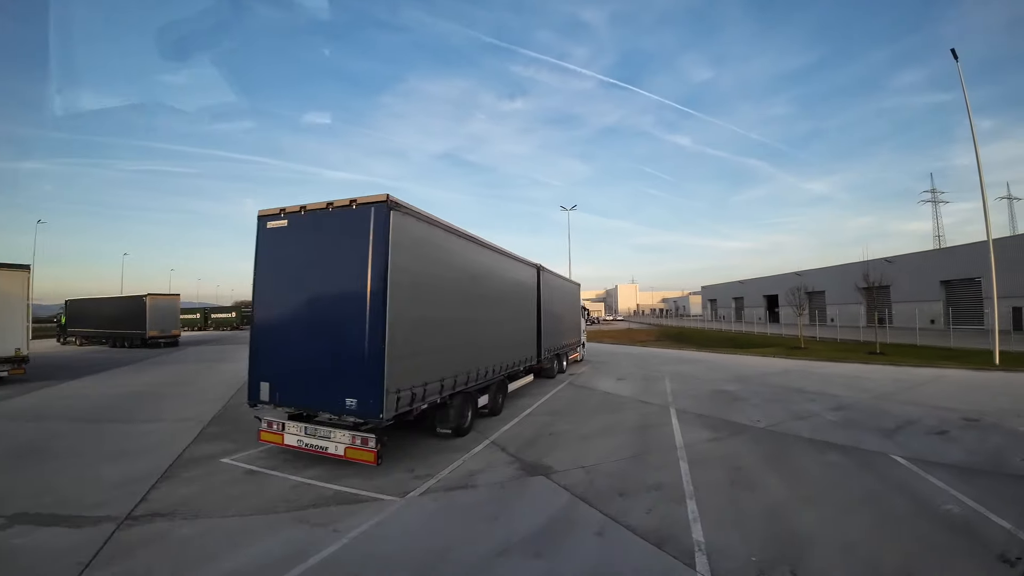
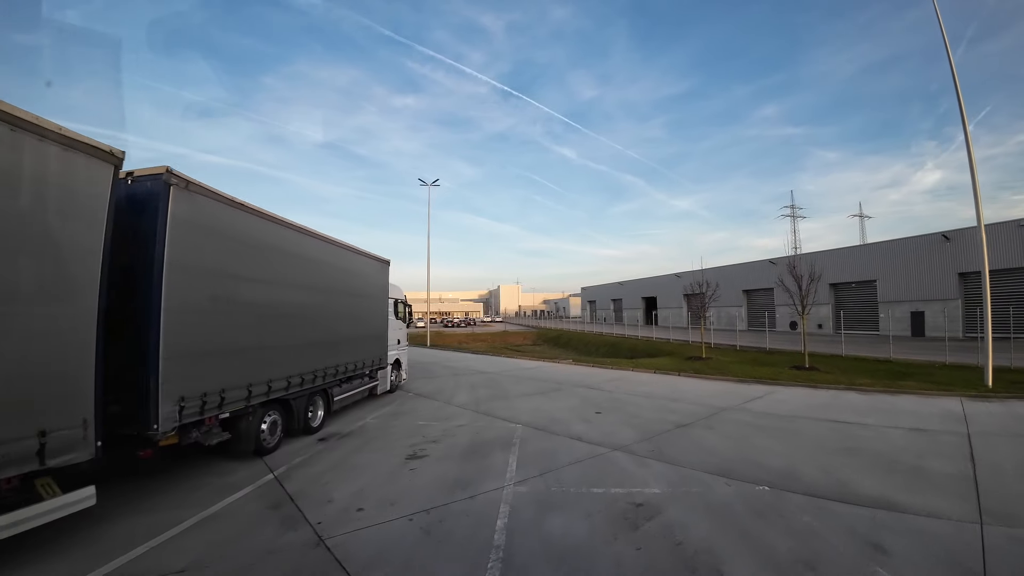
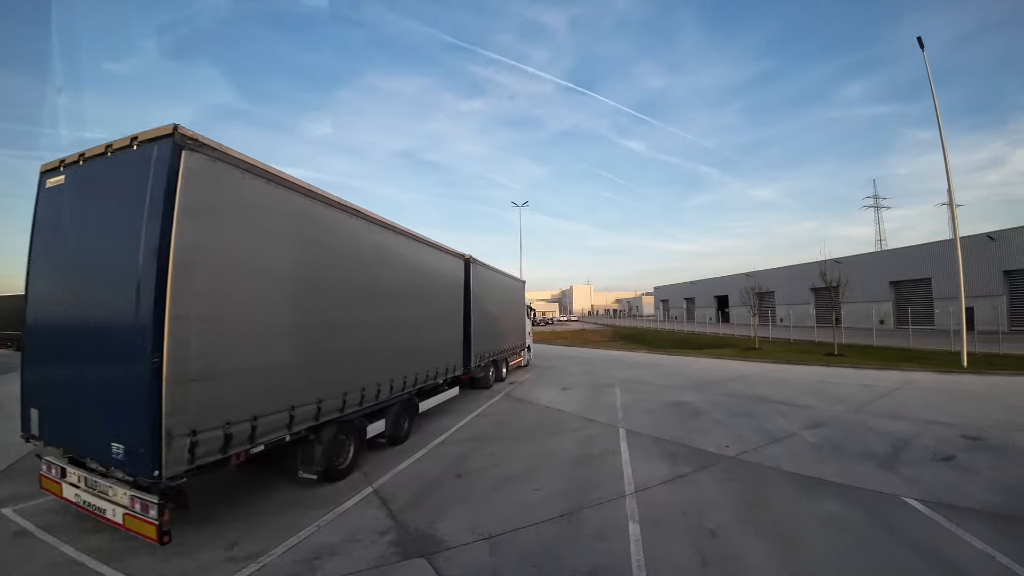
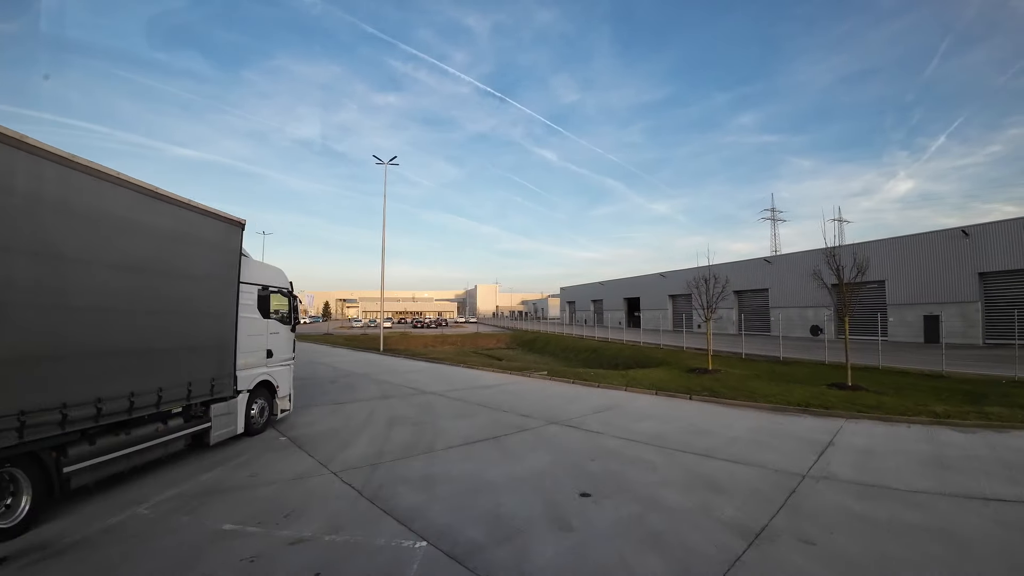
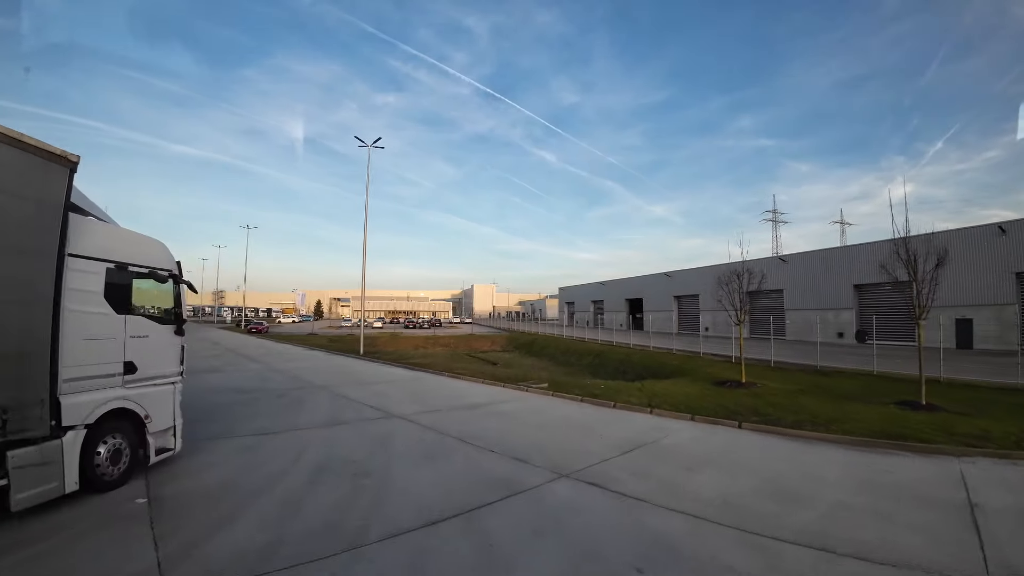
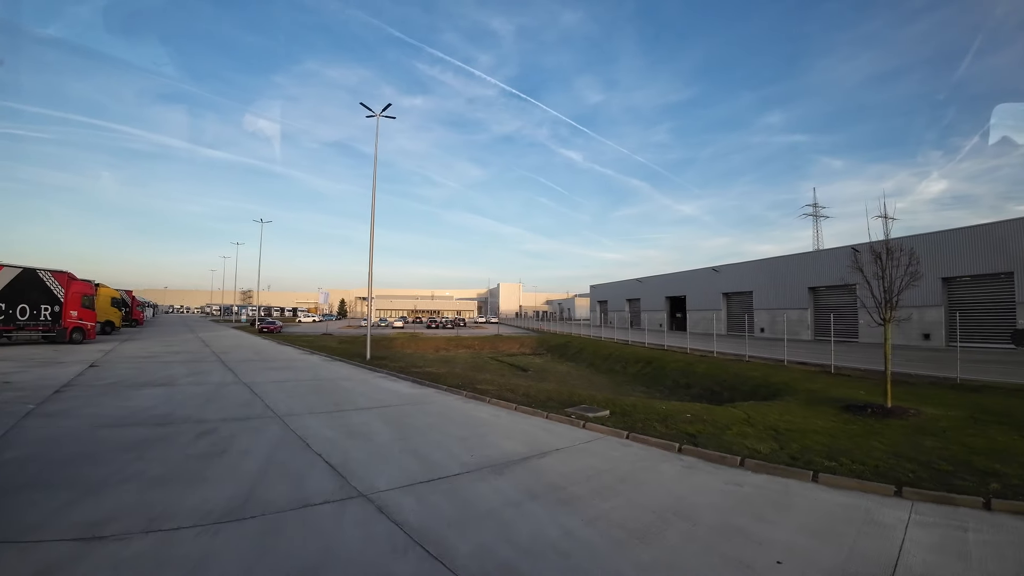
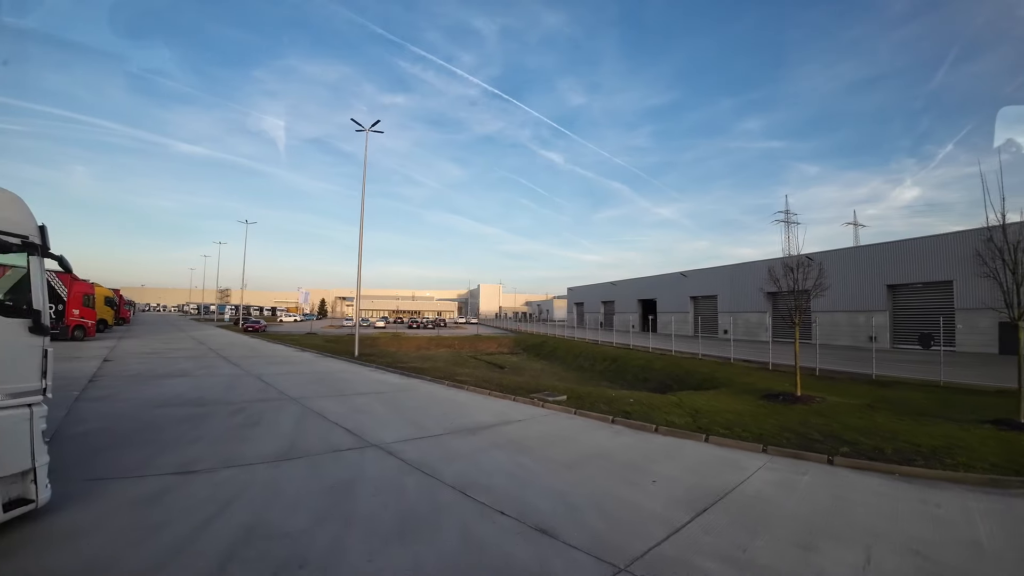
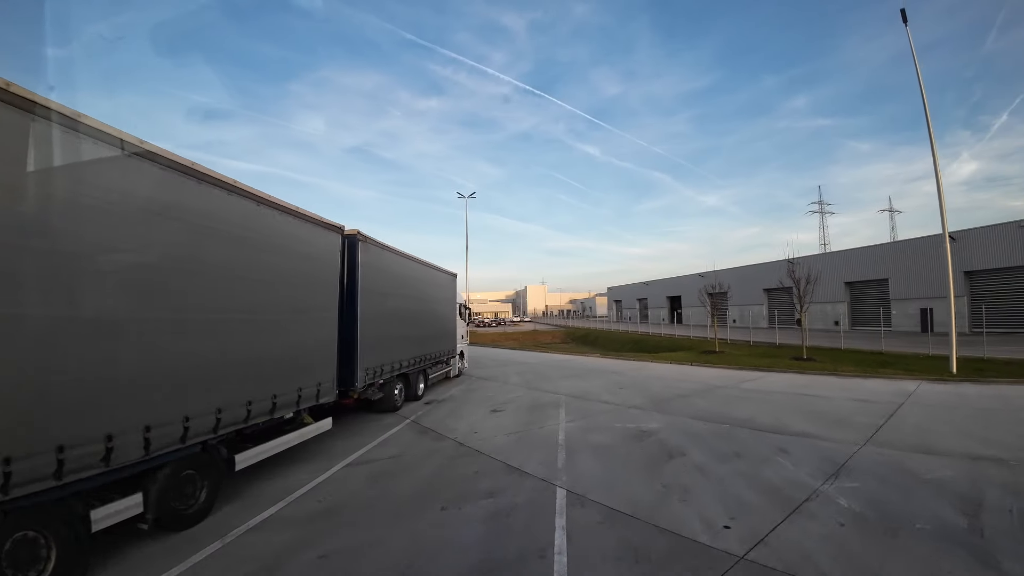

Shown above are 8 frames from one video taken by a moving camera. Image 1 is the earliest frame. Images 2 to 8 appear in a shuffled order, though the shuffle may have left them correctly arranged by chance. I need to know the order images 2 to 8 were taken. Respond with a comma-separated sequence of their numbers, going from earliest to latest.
3, 8, 2, 4, 5, 7, 6
